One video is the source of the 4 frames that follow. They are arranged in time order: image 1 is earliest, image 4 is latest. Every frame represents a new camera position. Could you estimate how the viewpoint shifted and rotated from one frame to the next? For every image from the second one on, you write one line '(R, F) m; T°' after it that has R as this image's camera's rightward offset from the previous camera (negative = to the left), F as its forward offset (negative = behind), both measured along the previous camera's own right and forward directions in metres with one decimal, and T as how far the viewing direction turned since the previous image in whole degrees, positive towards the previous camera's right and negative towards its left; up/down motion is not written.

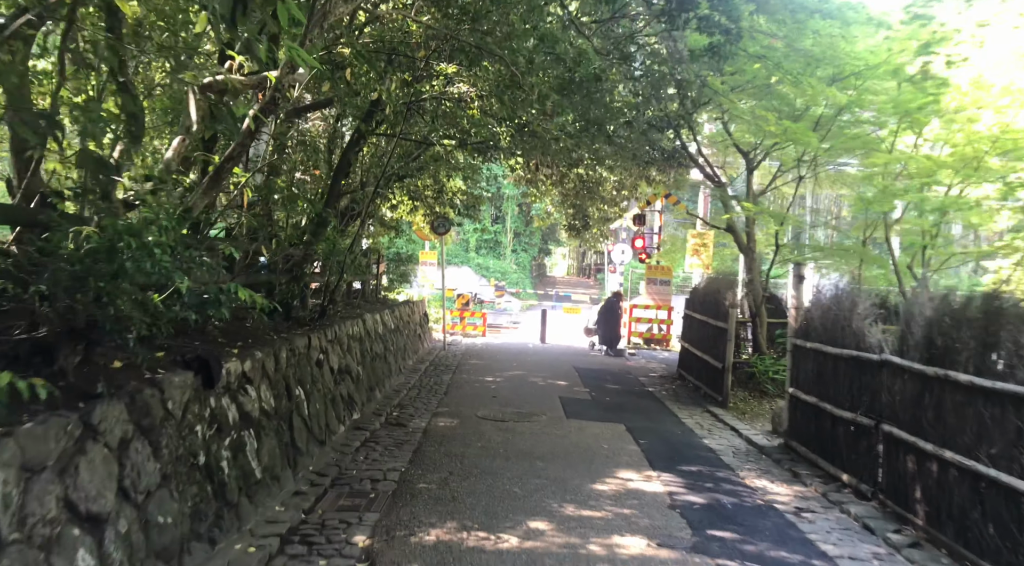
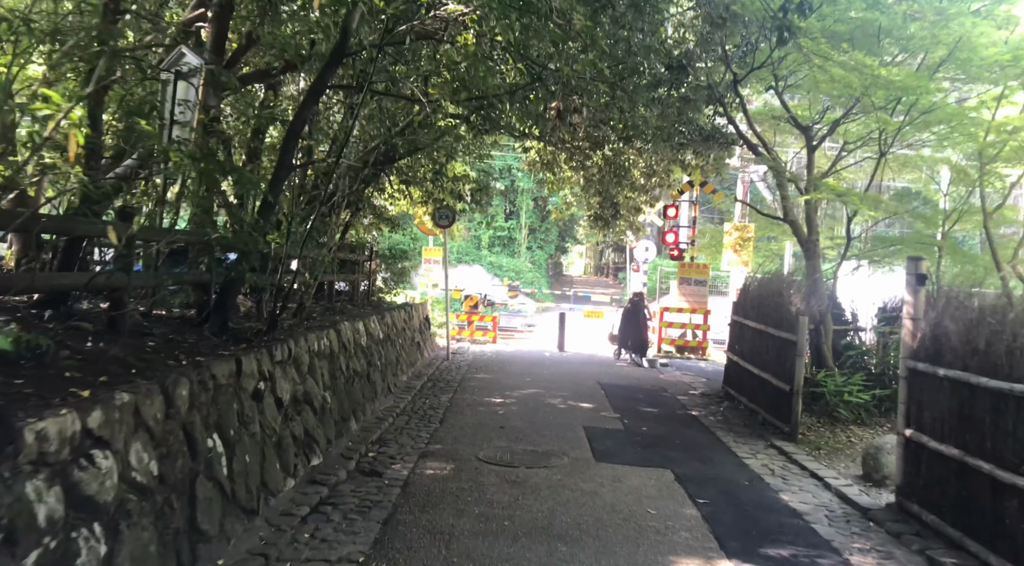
(0.0, +2.1) m; -1°
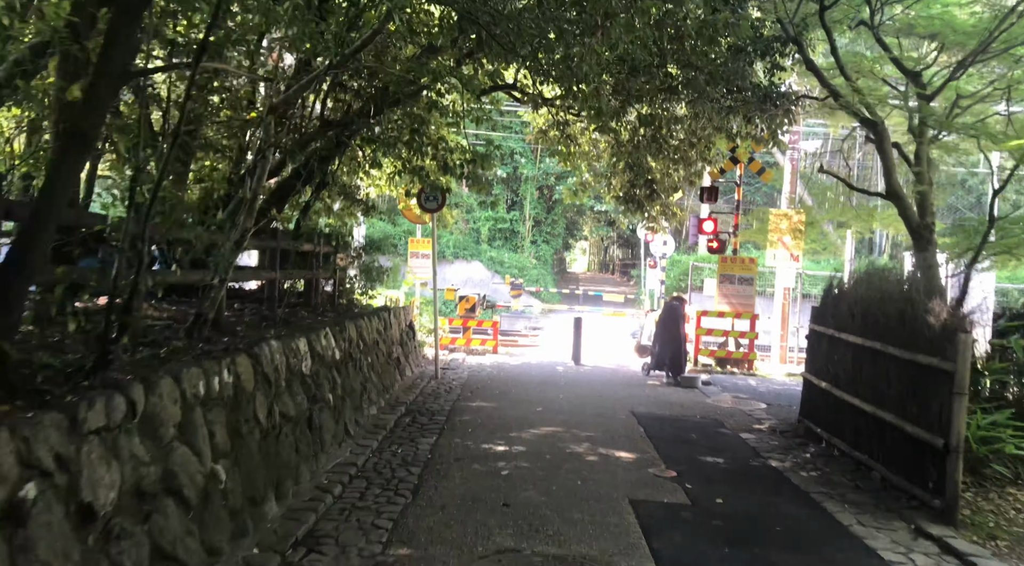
(-0.1, +2.9) m; 0°
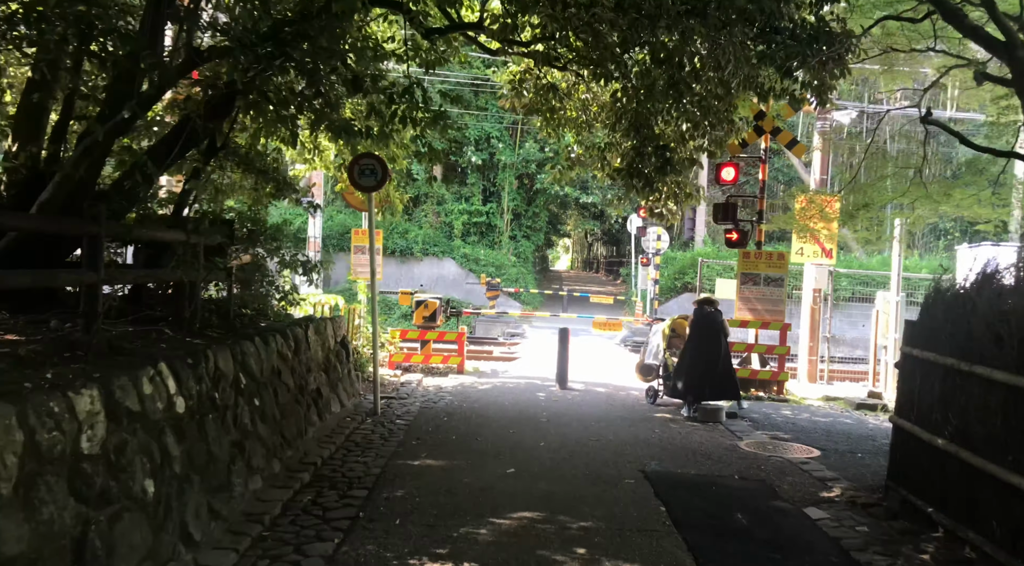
(+0.2, +2.8) m; +1°
